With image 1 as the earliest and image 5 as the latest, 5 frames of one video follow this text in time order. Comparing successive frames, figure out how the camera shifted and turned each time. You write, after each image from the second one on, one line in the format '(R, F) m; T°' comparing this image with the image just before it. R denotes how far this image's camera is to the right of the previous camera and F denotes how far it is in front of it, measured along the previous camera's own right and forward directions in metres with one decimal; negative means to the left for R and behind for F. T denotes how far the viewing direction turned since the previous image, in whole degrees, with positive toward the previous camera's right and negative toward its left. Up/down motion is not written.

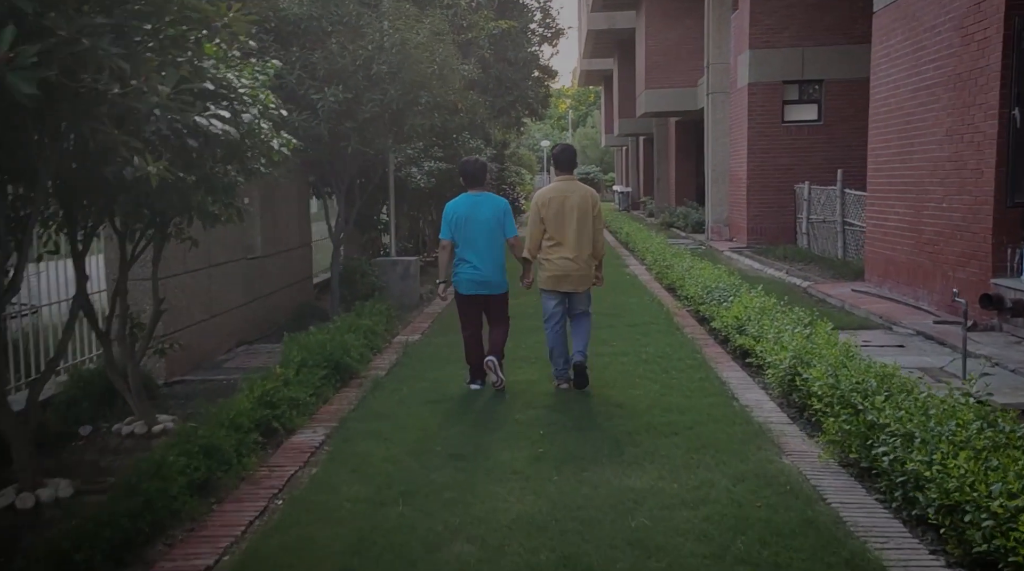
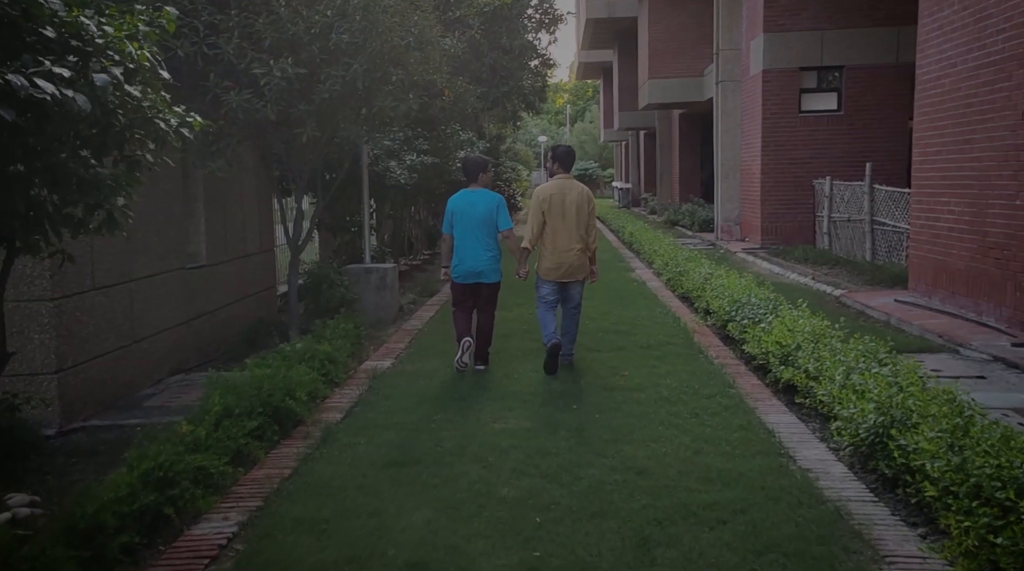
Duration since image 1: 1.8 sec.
(+0.1, +1.5) m; 0°
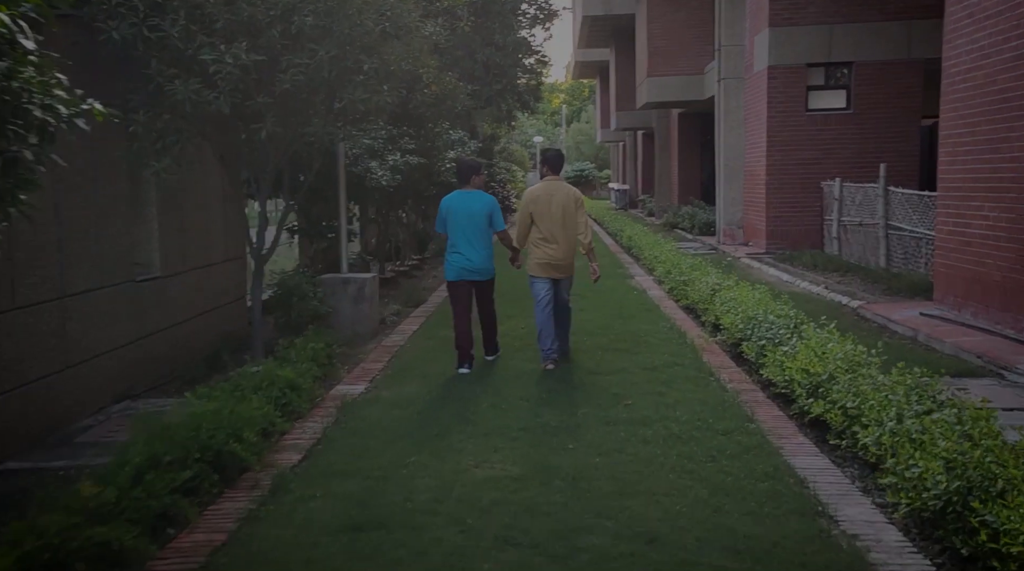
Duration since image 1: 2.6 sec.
(+0.1, +0.8) m; 0°
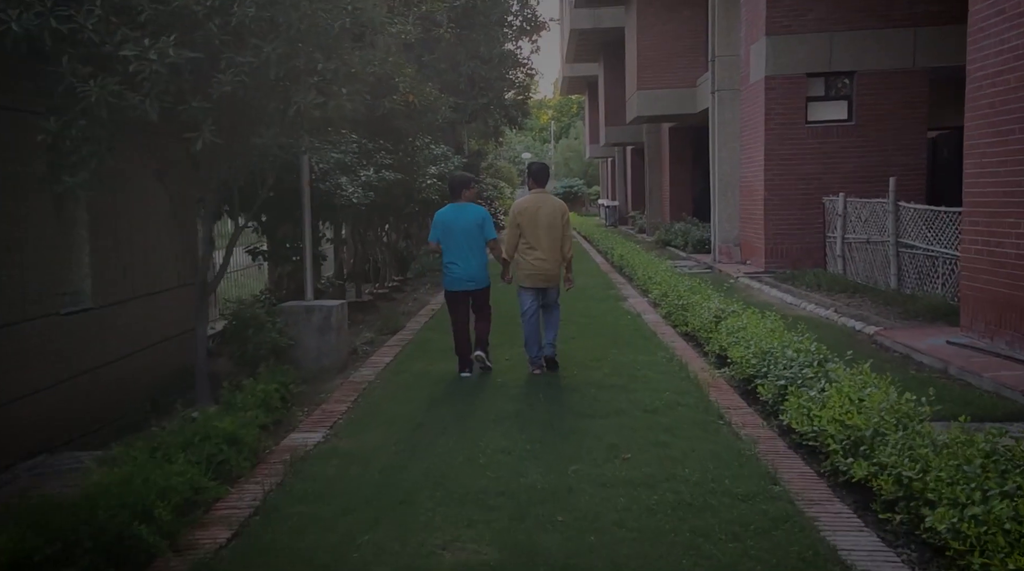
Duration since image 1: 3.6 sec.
(+0.1, +0.9) m; +1°
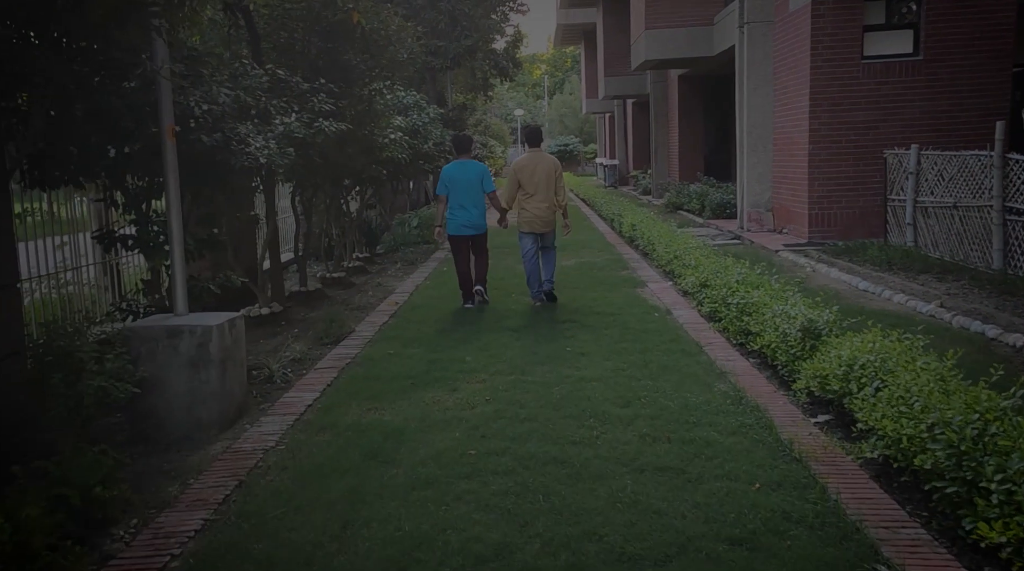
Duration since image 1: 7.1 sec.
(+0.1, +3.0) m; 0°
